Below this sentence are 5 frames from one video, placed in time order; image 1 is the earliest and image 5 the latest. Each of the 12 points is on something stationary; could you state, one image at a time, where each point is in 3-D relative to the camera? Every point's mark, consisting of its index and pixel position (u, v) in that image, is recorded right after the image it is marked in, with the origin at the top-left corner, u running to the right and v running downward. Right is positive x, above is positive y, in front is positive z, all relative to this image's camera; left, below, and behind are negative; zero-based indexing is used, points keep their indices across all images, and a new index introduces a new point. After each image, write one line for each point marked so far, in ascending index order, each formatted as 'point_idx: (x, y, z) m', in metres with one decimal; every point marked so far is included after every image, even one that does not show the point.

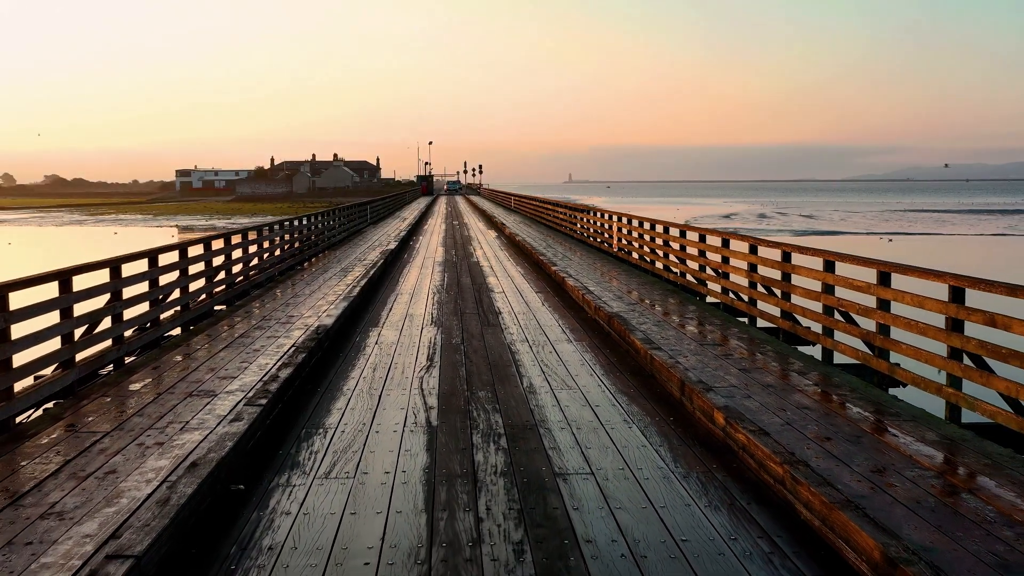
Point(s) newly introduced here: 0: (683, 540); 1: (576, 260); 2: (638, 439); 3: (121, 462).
0: (+0.5, -0.7, +3.1) m
1: (+0.8, +0.4, +14.0) m
2: (+0.5, -0.6, +4.2) m
3: (-1.4, -0.6, +4.0) m
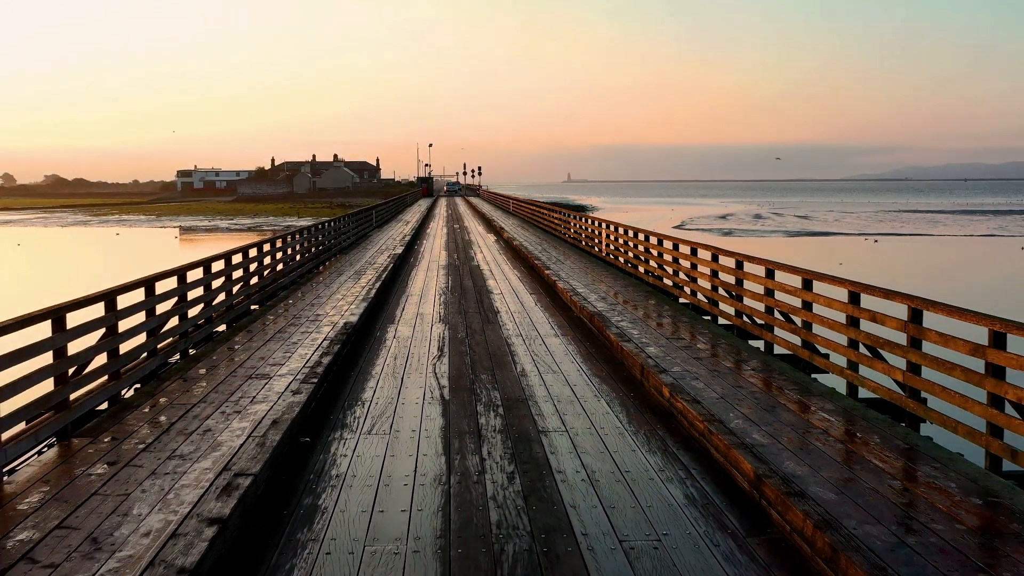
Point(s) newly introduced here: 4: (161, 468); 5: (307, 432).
0: (+0.4, -0.7, +4.3) m
1: (+0.8, +0.4, +15.2) m
2: (+0.5, -0.6, +5.5) m
3: (-1.5, -0.7, +5.3) m
4: (-1.4, -0.7, +4.4) m
5: (-1.0, -0.7, +5.1) m
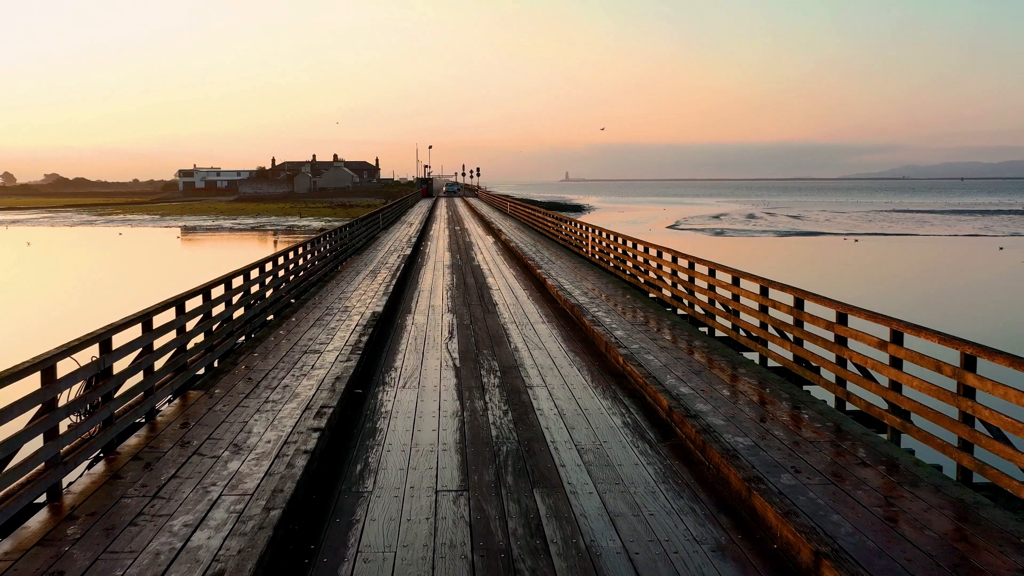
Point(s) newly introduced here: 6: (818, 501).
0: (+0.4, -0.7, +6.2) m
1: (+0.7, +0.4, +17.1) m
2: (+0.5, -0.6, +7.4) m
3: (-1.5, -0.6, +7.2) m
4: (-1.5, -0.7, +6.3) m
5: (-1.0, -0.6, +7.0) m
6: (+1.3, -0.9, +4.4) m
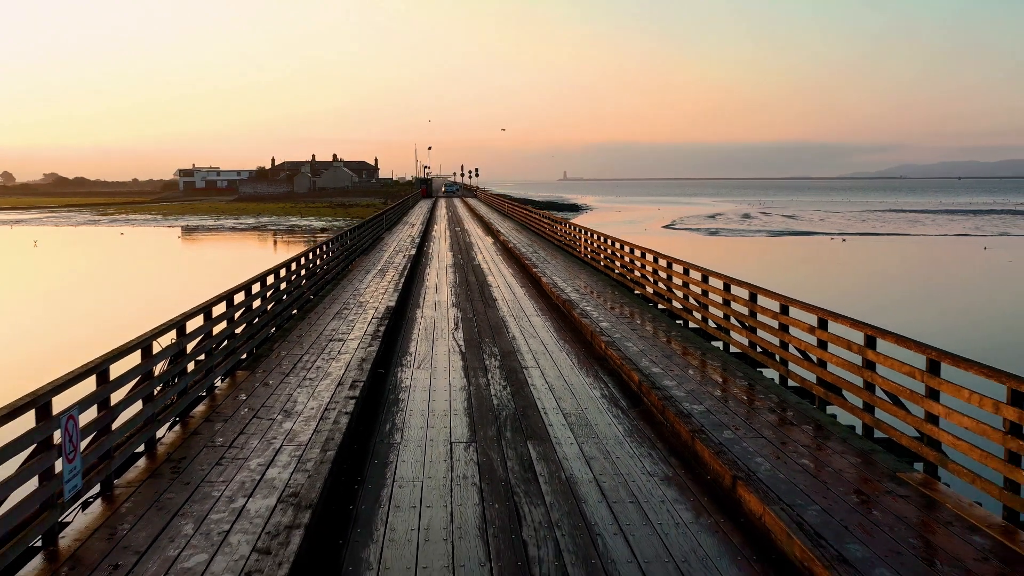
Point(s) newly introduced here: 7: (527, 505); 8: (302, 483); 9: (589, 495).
0: (+0.4, -0.7, +7.5) m
1: (+0.7, +0.4, +18.4) m
2: (+0.4, -0.6, +8.7) m
3: (-1.5, -0.6, +8.4) m
4: (-1.5, -0.7, +7.6) m
5: (-1.0, -0.6, +8.2) m
6: (+1.3, -0.9, +5.7) m
7: (+0.1, -0.9, +4.7) m
8: (-1.0, -0.9, +5.0) m
9: (+0.3, -0.9, +4.9) m
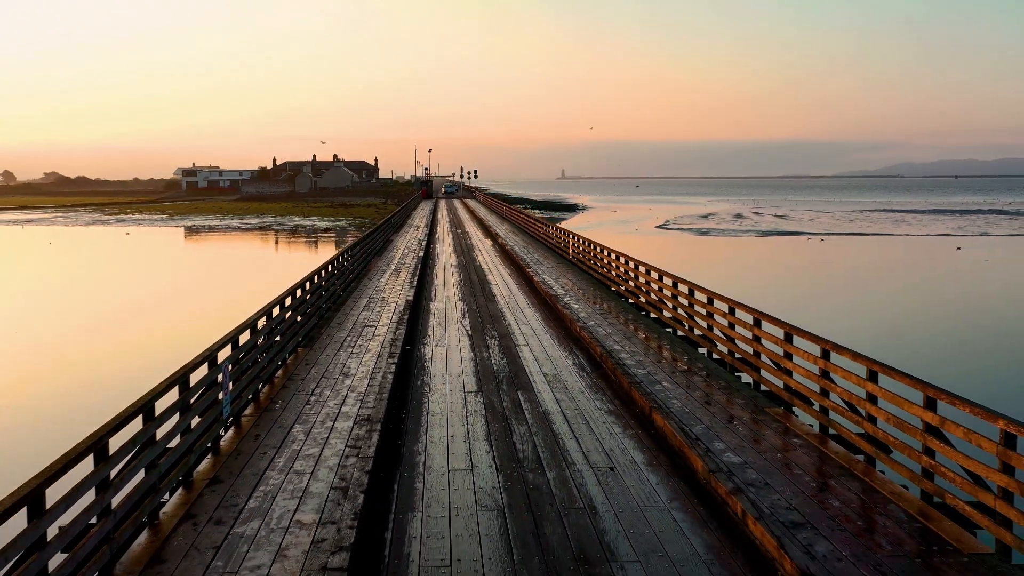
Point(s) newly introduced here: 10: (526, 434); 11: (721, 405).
0: (+0.4, -0.6, +10.0) m
1: (+0.7, +0.5, +20.9) m
2: (+0.4, -0.5, +11.2) m
3: (-1.6, -0.6, +11.0) m
4: (-1.5, -0.6, +10.1) m
5: (-1.1, -0.6, +10.8) m
6: (+1.2, -0.8, +8.2) m
7: (0.0, -0.9, +7.3) m
8: (-1.0, -0.9, +7.5) m
9: (+0.3, -0.9, +7.4) m
10: (+0.1, -1.0, +7.0) m
11: (+1.6, -0.9, +8.1) m
